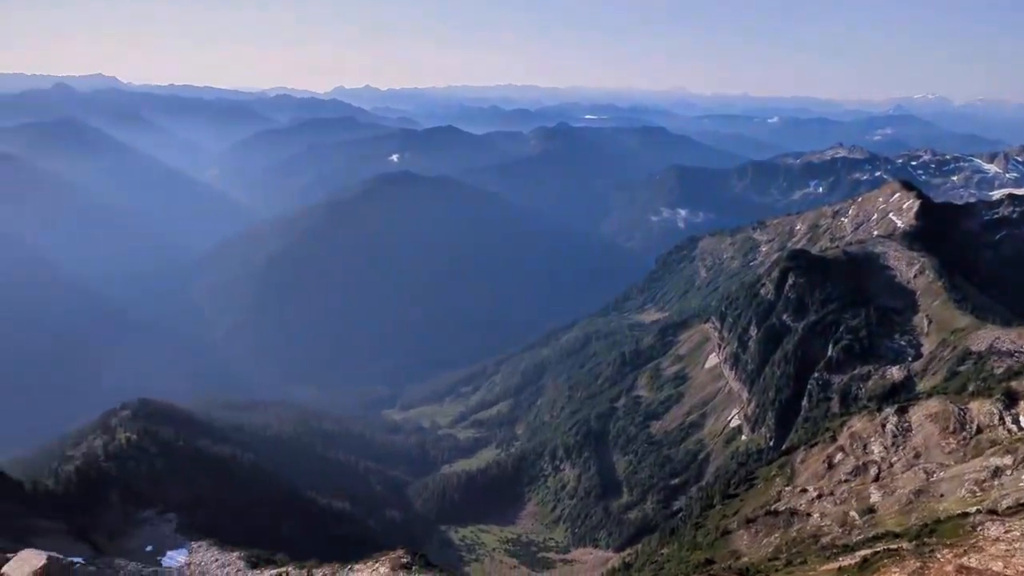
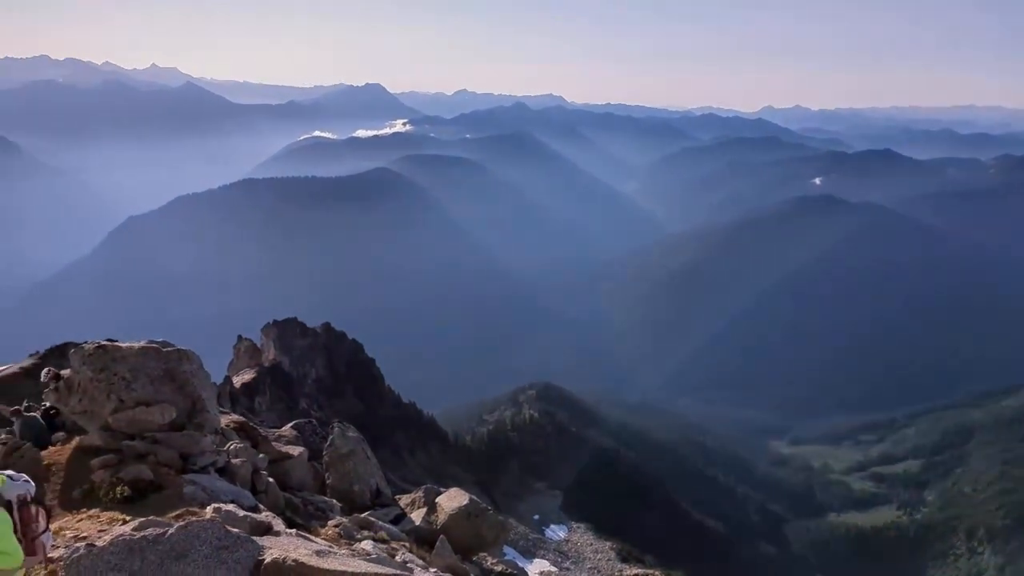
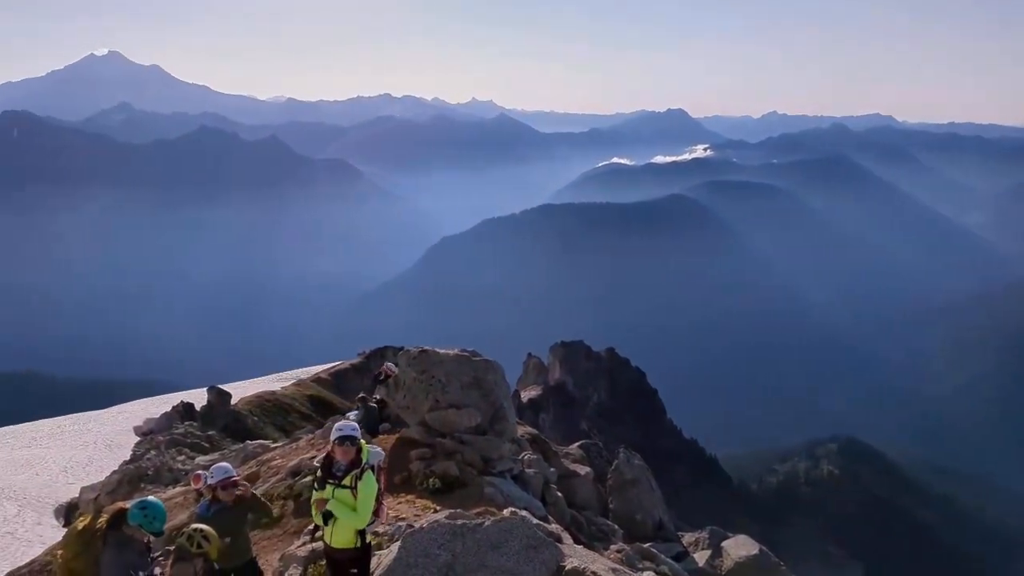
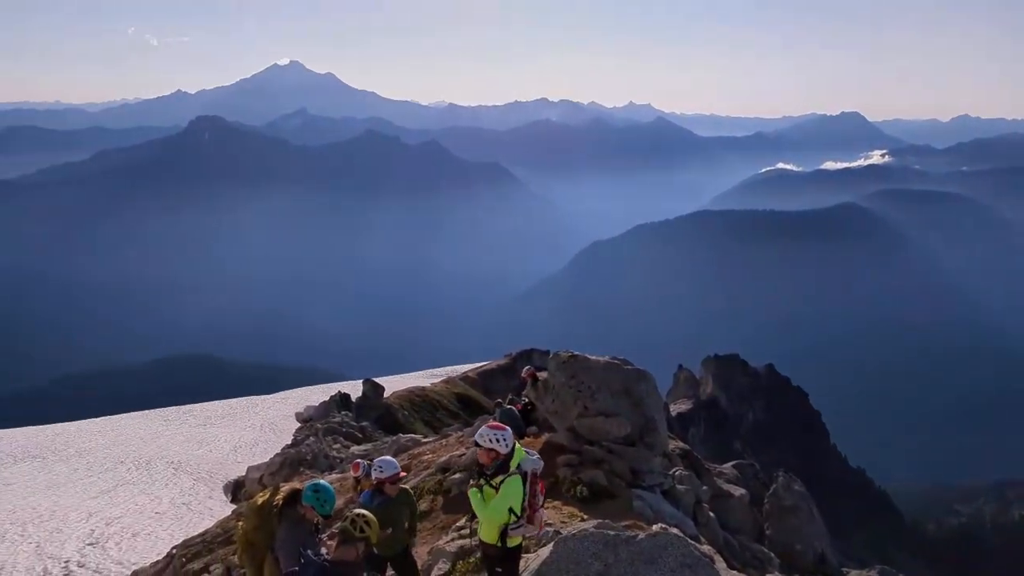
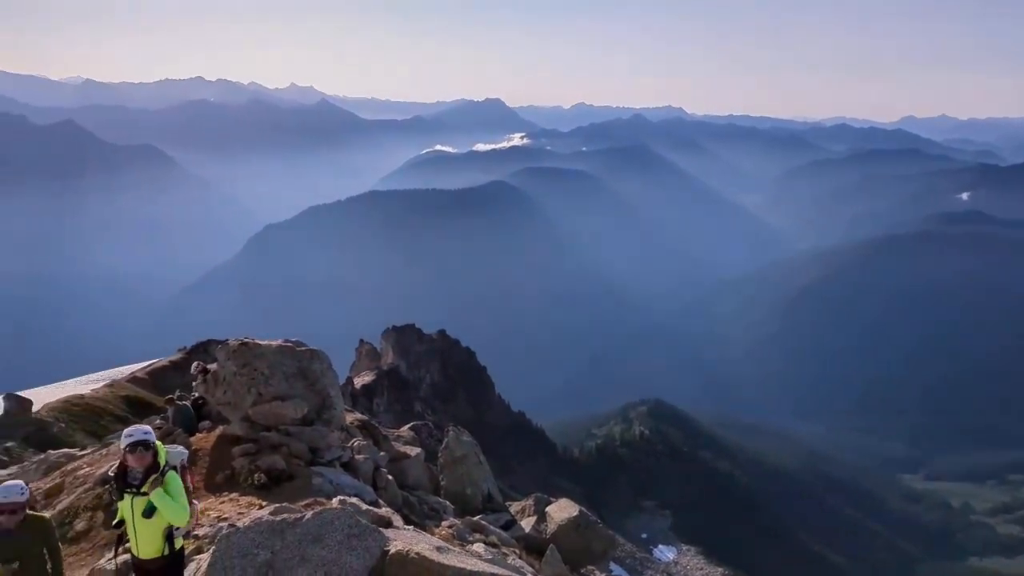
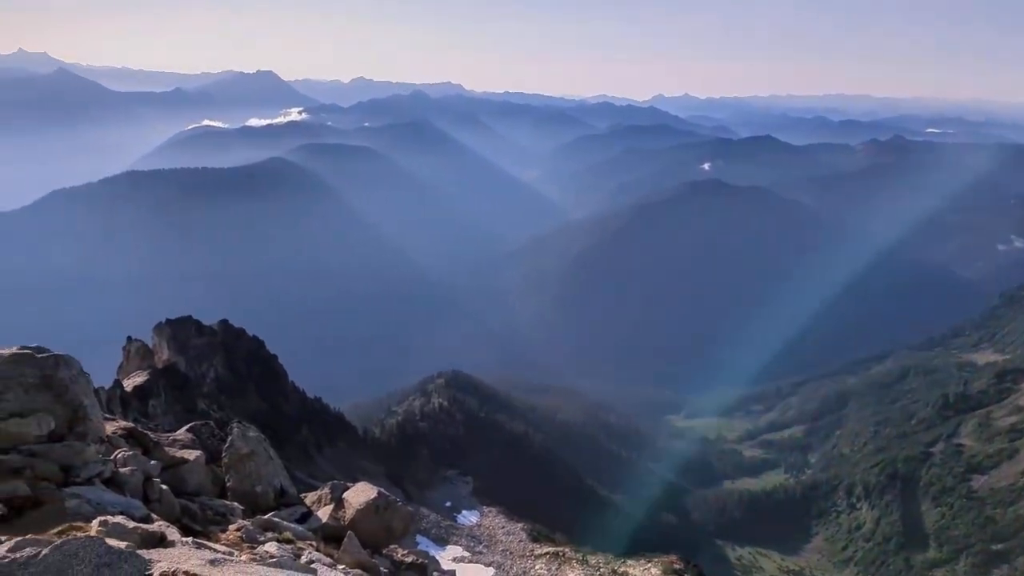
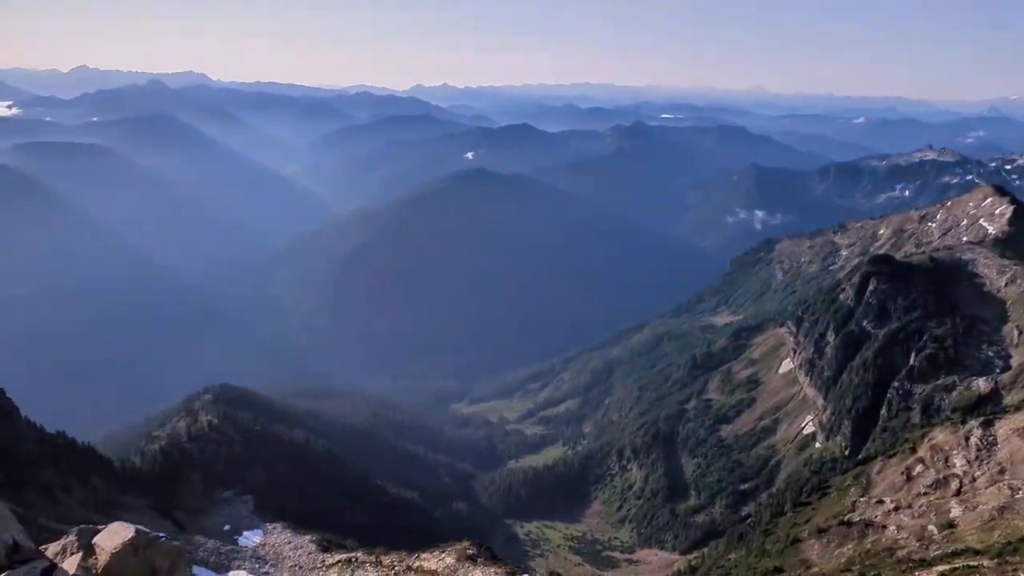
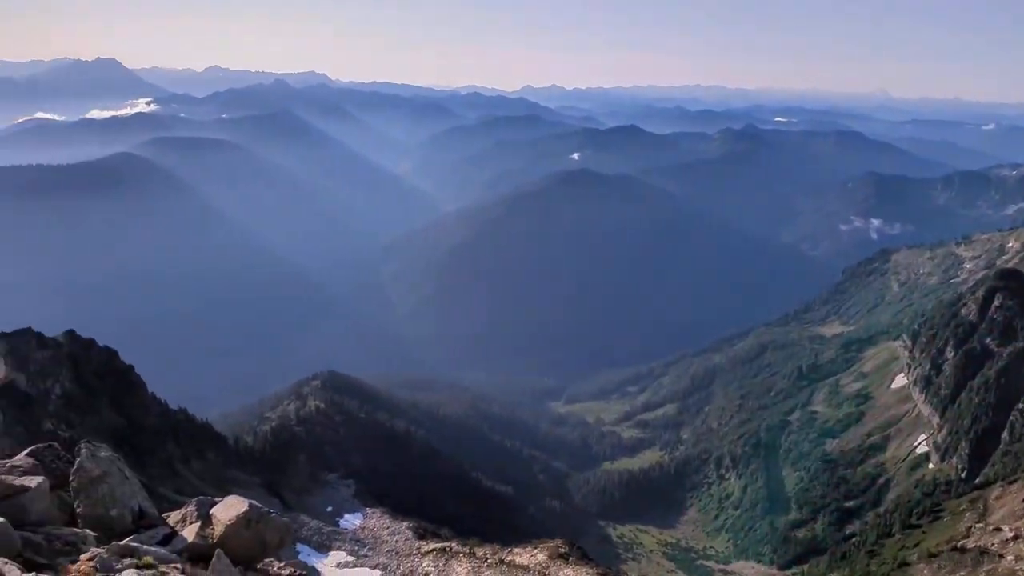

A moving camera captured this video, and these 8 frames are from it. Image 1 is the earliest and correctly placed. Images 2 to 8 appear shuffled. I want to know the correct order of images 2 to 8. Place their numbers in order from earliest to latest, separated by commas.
7, 8, 6, 2, 5, 3, 4
